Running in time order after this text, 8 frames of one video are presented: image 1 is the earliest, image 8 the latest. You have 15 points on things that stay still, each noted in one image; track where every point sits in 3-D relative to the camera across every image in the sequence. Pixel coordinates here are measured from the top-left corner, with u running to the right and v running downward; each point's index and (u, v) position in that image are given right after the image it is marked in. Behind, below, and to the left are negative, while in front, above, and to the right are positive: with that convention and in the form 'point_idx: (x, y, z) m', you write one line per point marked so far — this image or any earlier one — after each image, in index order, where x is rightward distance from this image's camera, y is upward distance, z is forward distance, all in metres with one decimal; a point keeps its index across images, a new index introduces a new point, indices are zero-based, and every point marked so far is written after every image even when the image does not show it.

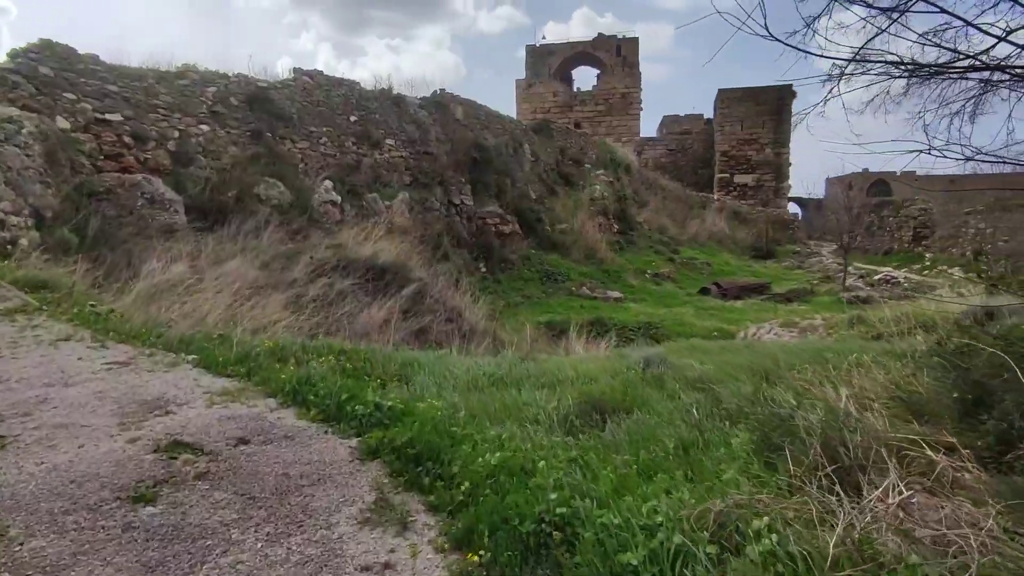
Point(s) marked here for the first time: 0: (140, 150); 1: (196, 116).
0: (-8.1, +3.0, +12.3) m
1: (-7.5, +4.1, +13.4) m
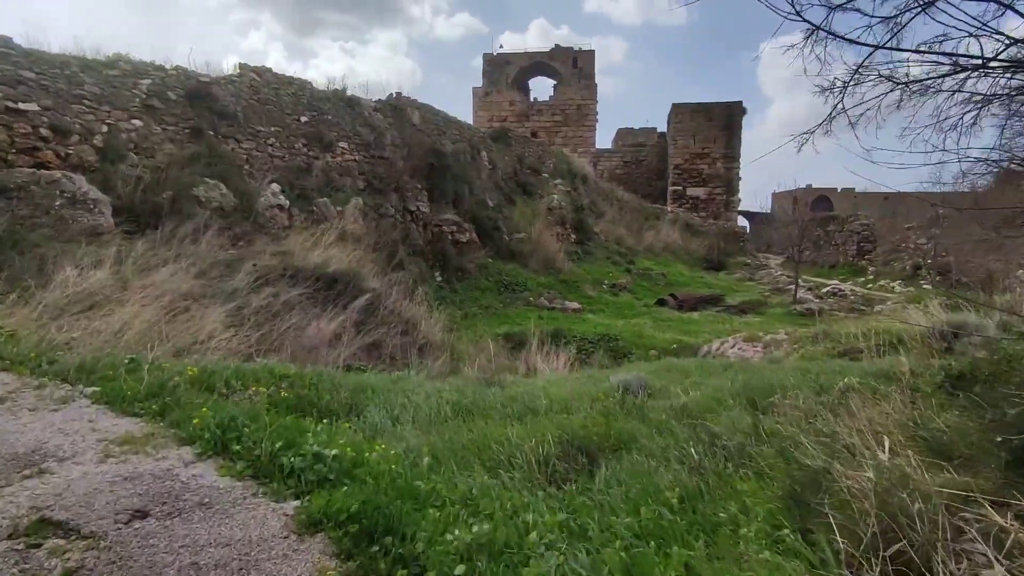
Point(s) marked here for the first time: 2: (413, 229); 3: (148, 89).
0: (-8.9, +2.8, +11.1) m
1: (-8.4, +3.9, +12.3) m
2: (-2.9, +1.7, +16.2) m
3: (-8.4, +4.6, +13.0) m
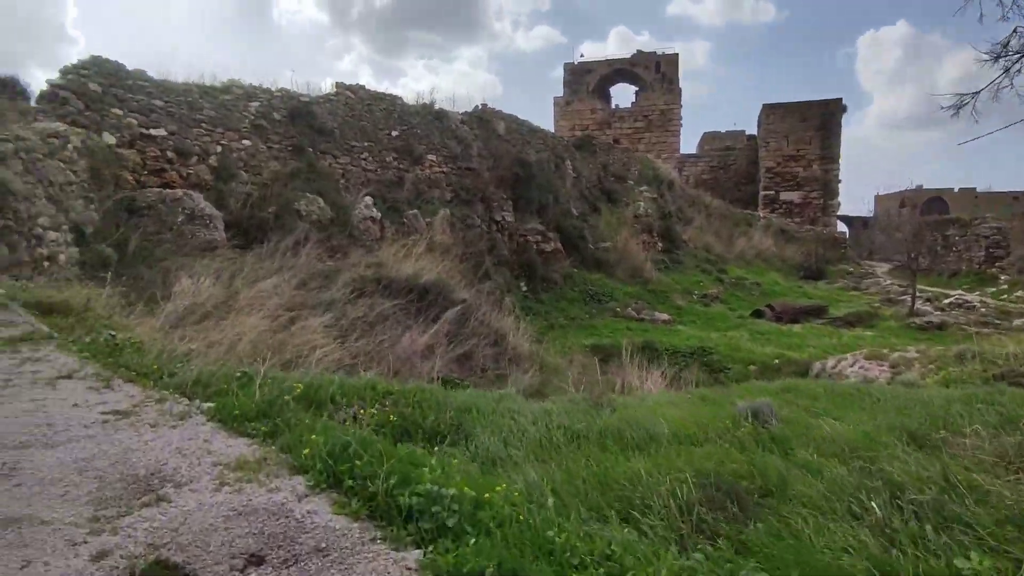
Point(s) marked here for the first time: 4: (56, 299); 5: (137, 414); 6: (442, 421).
0: (-7.0, +2.6, +12.0) m
1: (-6.4, +3.6, +13.1) m
2: (-0.4, +1.4, +16.1) m
3: (-6.3, +4.3, +13.8) m
4: (-4.1, -0.1, +5.1) m
5: (-2.1, -0.7, +3.1) m
6: (-0.5, -0.9, +3.8) m
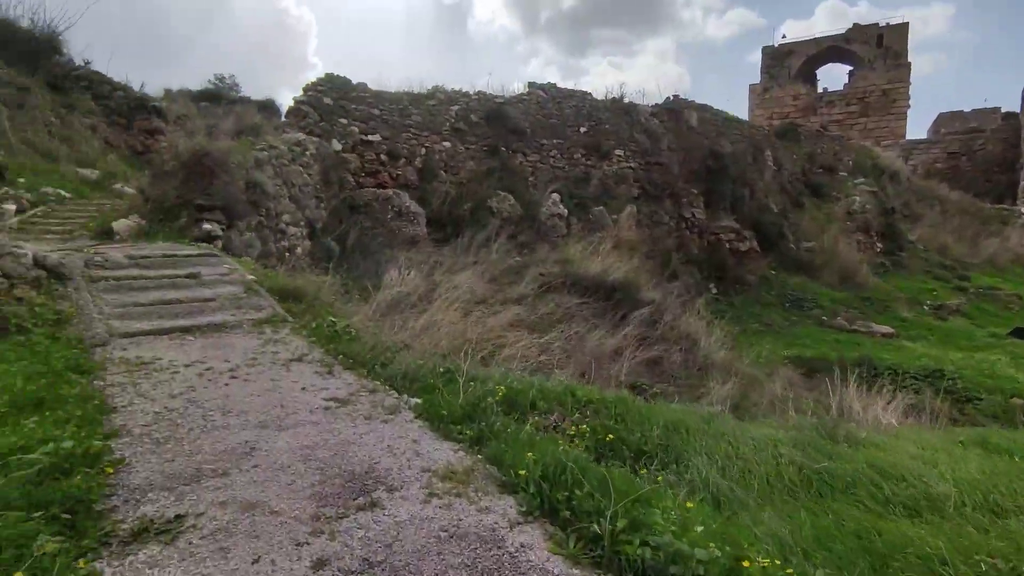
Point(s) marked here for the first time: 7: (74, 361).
0: (-2.8, +2.8, +13.1) m
1: (-1.8, +3.8, +14.0) m
2: (+4.8, +1.4, +15.0) m
3: (-1.4, +4.5, +14.6) m
4: (-2.2, 0.0, +5.7) m
5: (-0.9, -0.7, +3.2) m
6: (+0.8, -0.9, +3.4) m
7: (-2.7, -0.5, +3.5) m
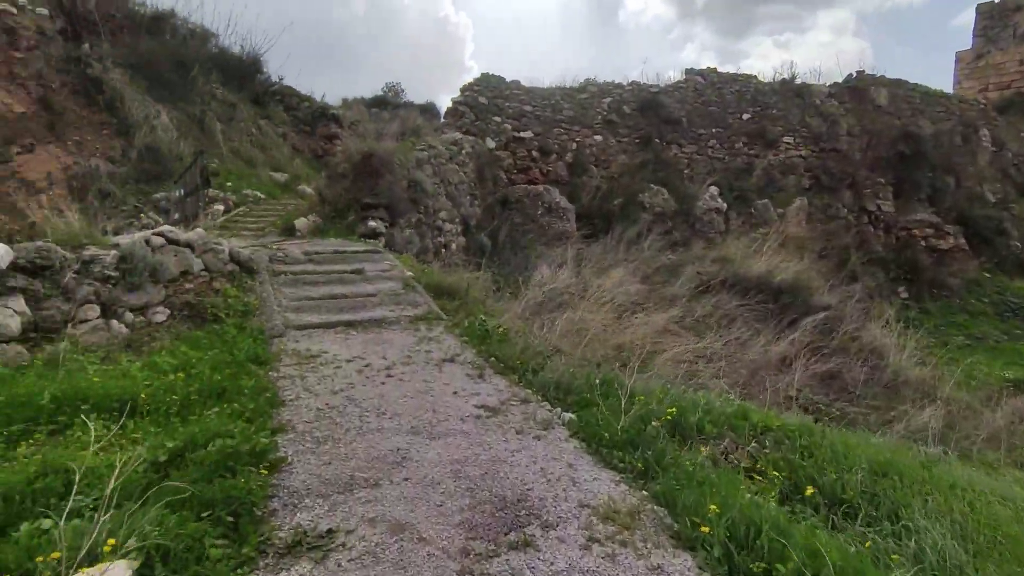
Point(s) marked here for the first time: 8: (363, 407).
0: (+0.7, +2.9, +13.0) m
1: (+2.0, +3.9, +13.6) m
2: (+8.5, +1.3, +13.0) m
3: (+2.4, +4.6, +14.1) m
4: (-0.7, +0.1, +5.8) m
5: (0.0, -0.7, +3.0) m
6: (+1.7, -1.0, +2.8) m
7: (-1.7, -0.4, +3.7) m
8: (-0.8, -0.6, +3.1) m
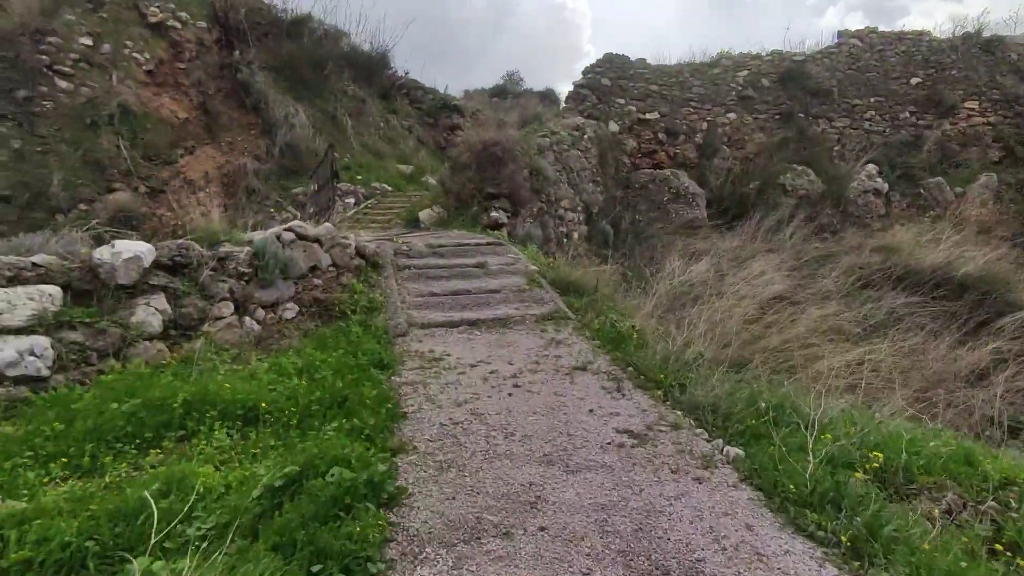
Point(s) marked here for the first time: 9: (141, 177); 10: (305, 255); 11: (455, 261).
0: (+3.5, +3.1, +12.1) m
1: (+4.8, +4.1, +12.4) m
2: (+11.0, +1.3, +10.5) m
3: (+5.4, +4.8, +12.7) m
4: (+0.6, +0.1, +5.4) m
5: (+0.6, -0.7, +2.6) m
6: (+2.3, -1.0, +2.0) m
7: (-0.9, -0.4, +3.5) m
8: (-0.1, -0.7, +2.7) m
9: (-6.3, +1.9, +9.5) m
10: (-1.6, +0.3, +4.4) m
11: (-0.6, +0.3, +5.6) m
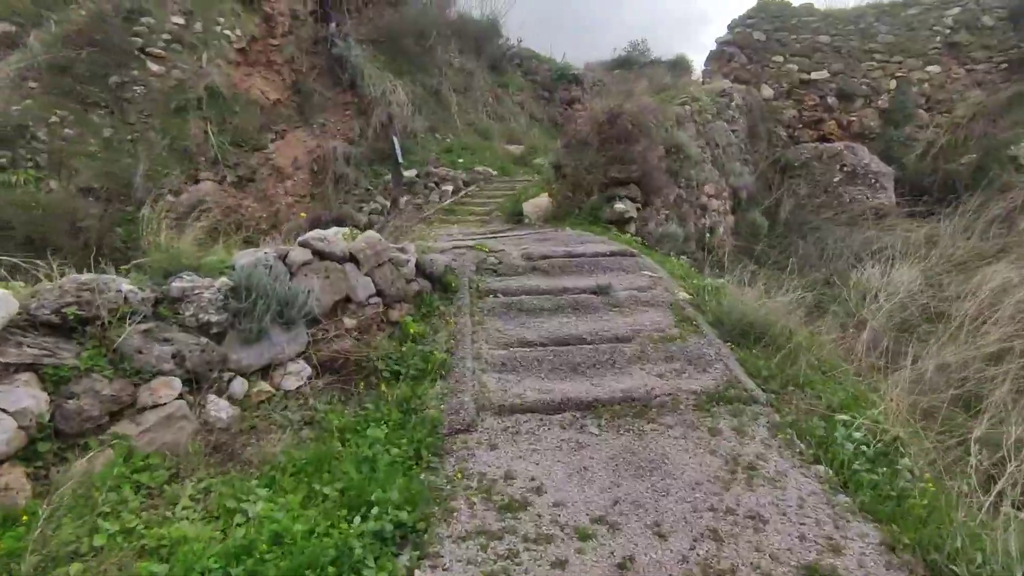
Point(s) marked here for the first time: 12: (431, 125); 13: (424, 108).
0: (+5.7, +2.9, +9.2) m
1: (+7.0, +3.9, +9.2) m
2: (+12.7, +1.0, +6.2) m
3: (+7.7, +4.6, +9.4) m
4: (+1.4, -0.2, +3.3) m
5: (+0.9, -1.0, +0.6) m
6: (+2.3, -1.4, -0.3) m
7: (-0.4, -0.7, +1.9) m
8: (+0.2, -1.0, +0.9) m
9: (-4.4, +1.9, +8.8) m
10: (-0.9, 0.0, +2.9) m
11: (+0.3, 0.0, +3.8) m
12: (-1.6, +3.2, +11.1) m
13: (-1.7, +3.6, +11.1) m
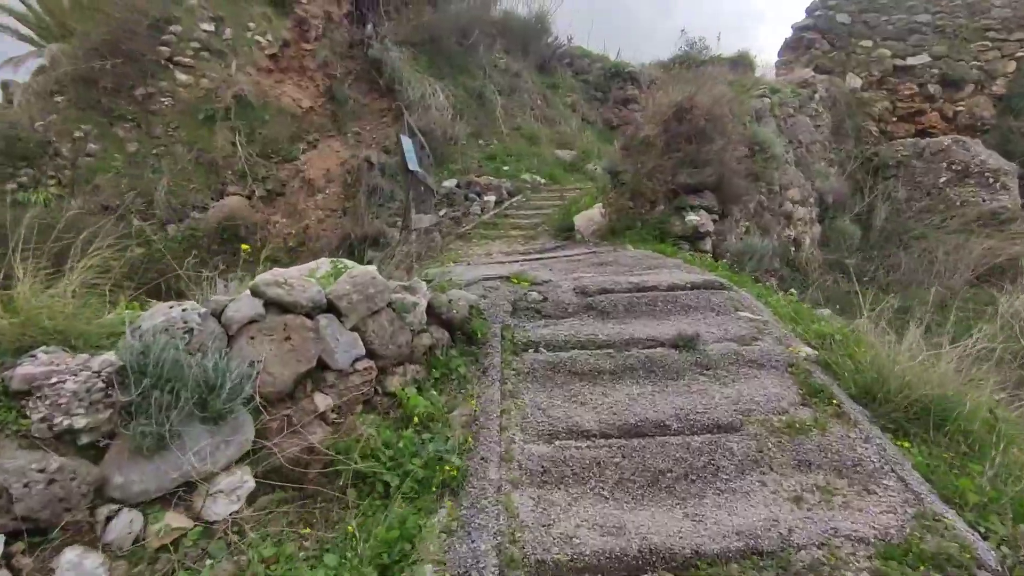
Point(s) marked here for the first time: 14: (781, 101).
0: (+6.4, +2.7, +7.7) m
1: (+7.7, +3.6, +7.6) m
2: (+13.1, +0.8, +4.0) m
3: (+8.4, +4.3, +7.8) m
4: (+1.6, -0.4, +2.2) m
5: (+0.8, -1.2, -0.4) m
6: (+2.2, -1.6, -1.5) m
7: (-0.3, -0.9, +0.9) m
8: (+0.2, -1.2, -0.1) m
9: (-3.7, +1.6, +8.2) m
10: (-0.8, -0.2, +2.0) m
11: (+0.6, -0.2, +2.8) m
12: (-0.7, +2.9, +10.2) m
13: (-0.8, +3.2, +10.3) m
14: (+3.8, +2.6, +7.9) m
